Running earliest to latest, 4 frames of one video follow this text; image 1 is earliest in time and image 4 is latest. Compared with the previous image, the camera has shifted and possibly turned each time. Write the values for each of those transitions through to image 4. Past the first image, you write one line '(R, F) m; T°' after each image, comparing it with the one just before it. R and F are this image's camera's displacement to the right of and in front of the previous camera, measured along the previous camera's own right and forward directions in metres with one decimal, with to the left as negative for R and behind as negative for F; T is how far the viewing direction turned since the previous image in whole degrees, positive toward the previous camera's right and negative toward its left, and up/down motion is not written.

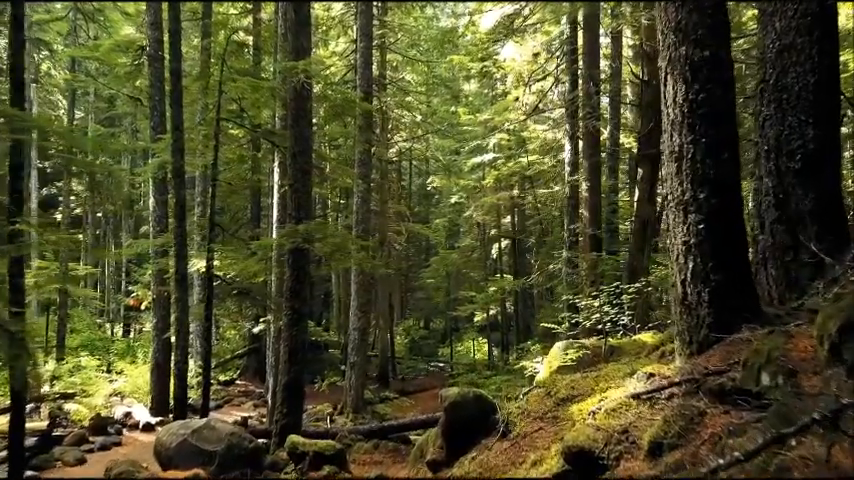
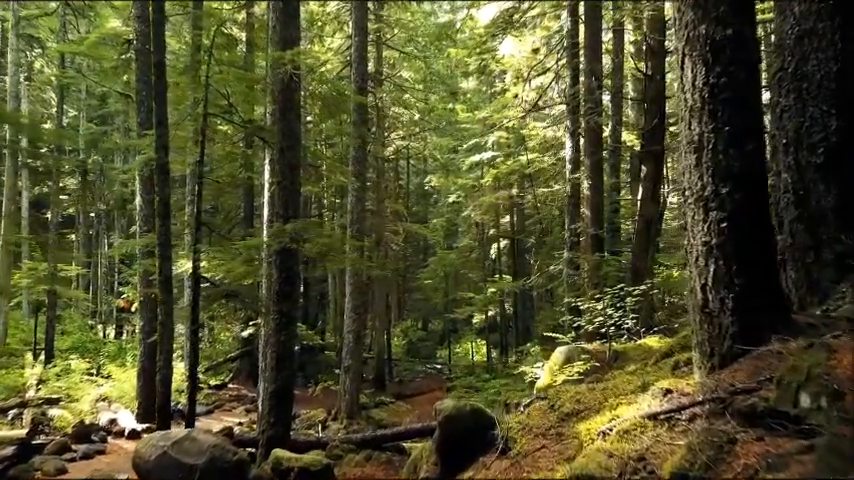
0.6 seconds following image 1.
(0.0, +0.5) m; 0°
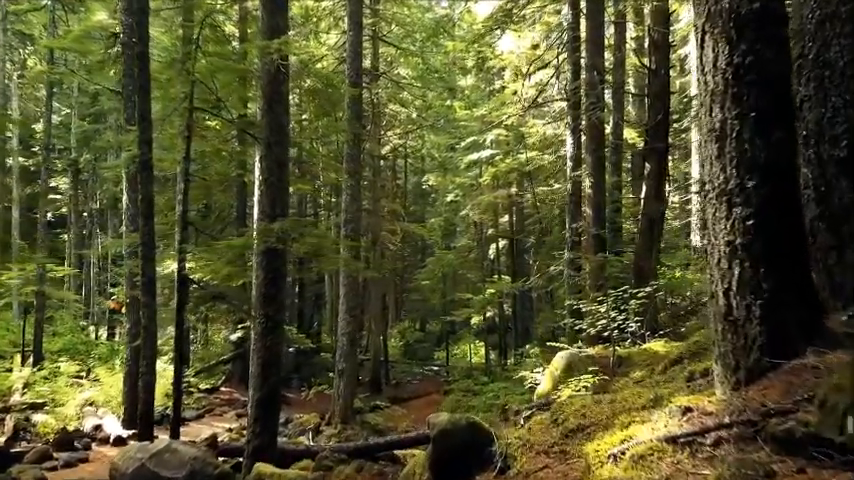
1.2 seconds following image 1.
(0.0, +0.4) m; 0°
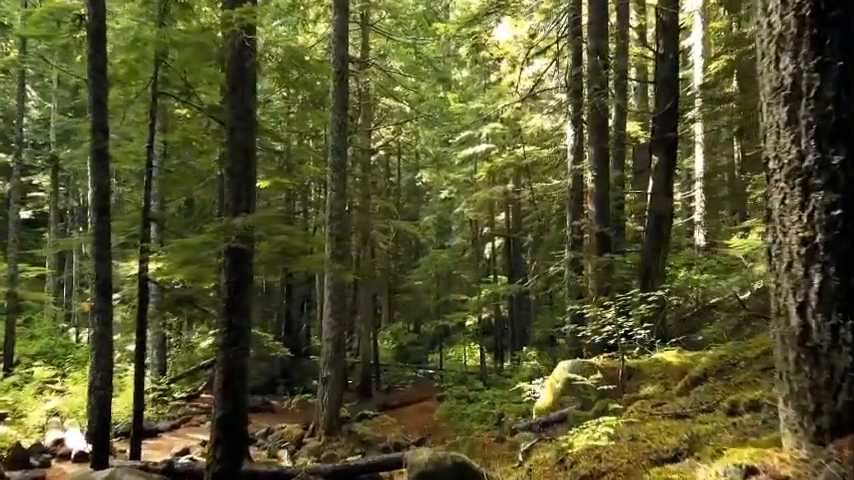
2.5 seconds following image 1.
(+0.1, +1.0) m; 0°
